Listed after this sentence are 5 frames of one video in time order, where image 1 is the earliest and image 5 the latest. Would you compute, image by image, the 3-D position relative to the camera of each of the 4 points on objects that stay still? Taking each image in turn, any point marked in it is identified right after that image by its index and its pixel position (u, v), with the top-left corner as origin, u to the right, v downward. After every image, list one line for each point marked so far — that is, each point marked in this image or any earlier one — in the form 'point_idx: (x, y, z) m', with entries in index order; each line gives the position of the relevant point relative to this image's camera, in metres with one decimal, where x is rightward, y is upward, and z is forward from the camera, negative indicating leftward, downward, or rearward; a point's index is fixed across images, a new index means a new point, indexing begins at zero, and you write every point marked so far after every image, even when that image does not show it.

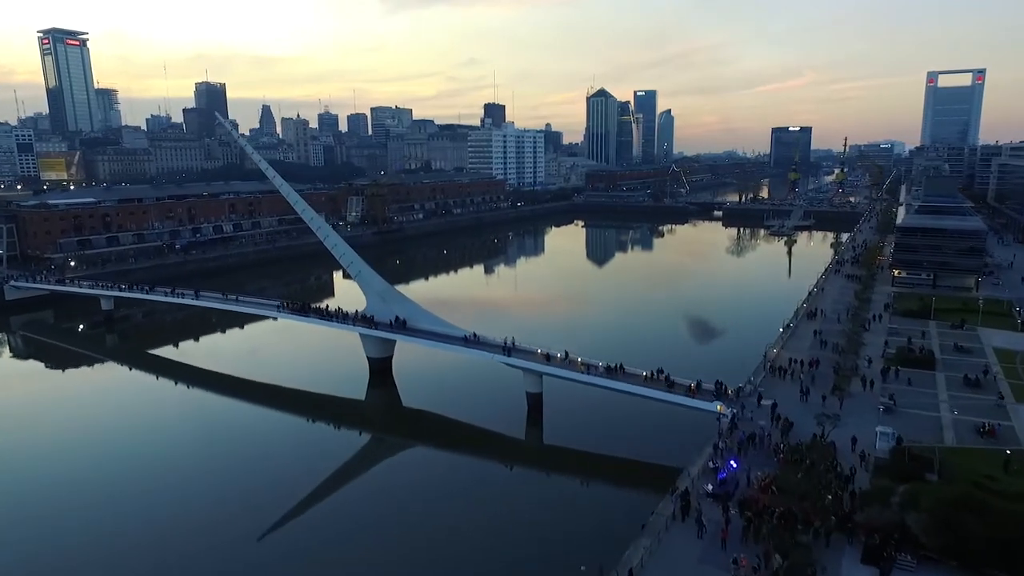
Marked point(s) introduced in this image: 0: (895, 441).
0: (+6.1, -2.4, +10.0) m
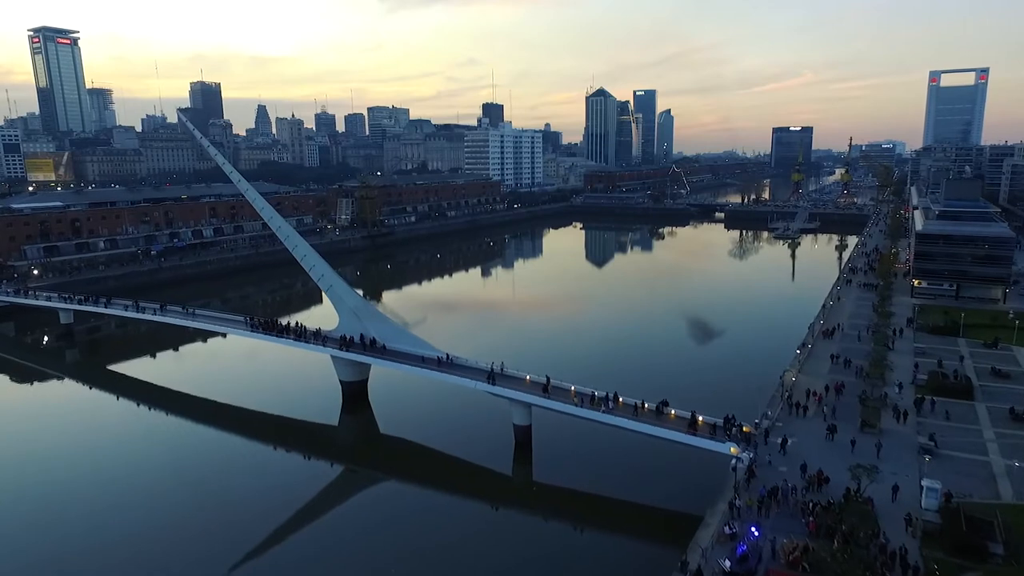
0: (+5.8, -2.8, +8.5) m
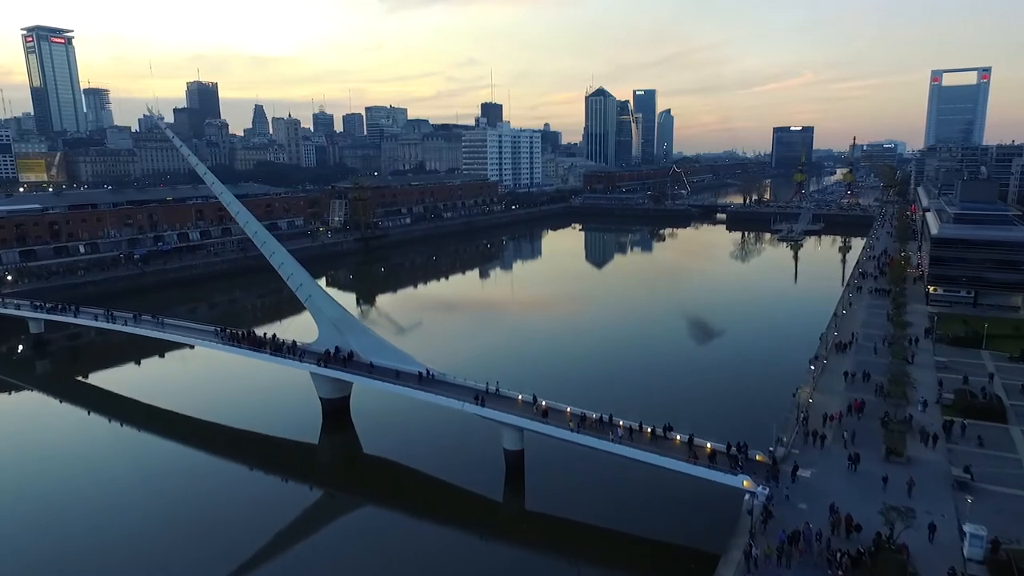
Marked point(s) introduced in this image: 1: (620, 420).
0: (+5.6, -3.0, +7.4) m
1: (+1.9, -2.3, +11.2) m
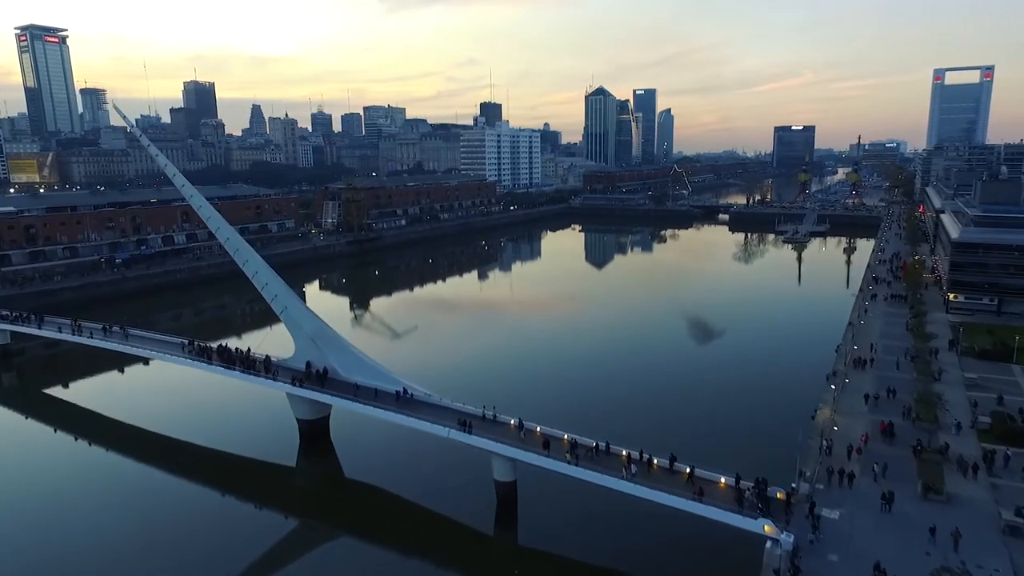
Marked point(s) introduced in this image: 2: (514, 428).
0: (+5.5, -3.2, +6.3) m
1: (+1.7, -2.6, +10.1) m
2: (0.0, -2.4, +10.8) m
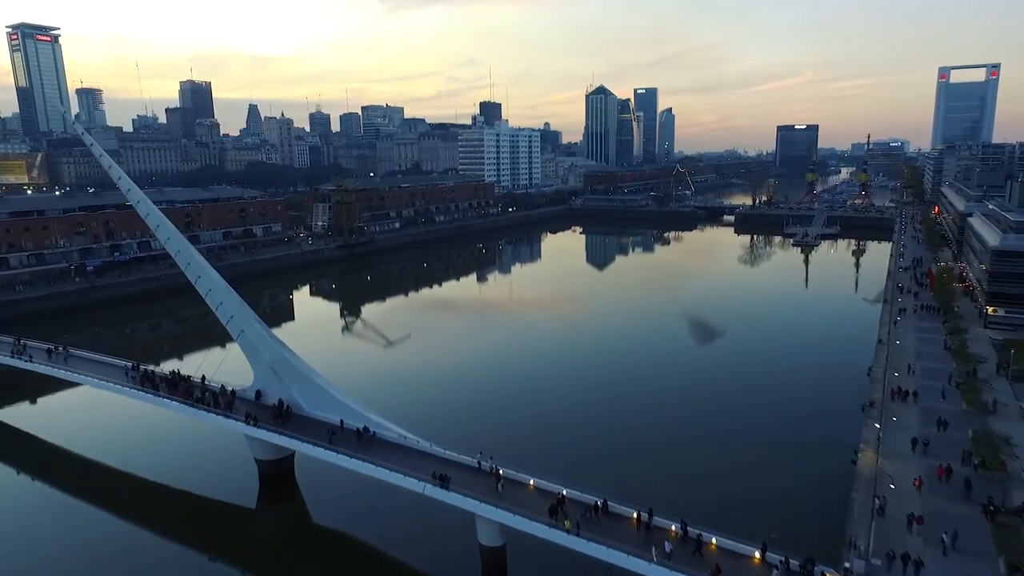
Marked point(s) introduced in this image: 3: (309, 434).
0: (+5.3, -3.6, +4.6) m
1: (+1.6, -2.9, +8.4) m
2: (-0.1, -2.7, +9.1) m
3: (-3.3, -2.3, +10.3) m
